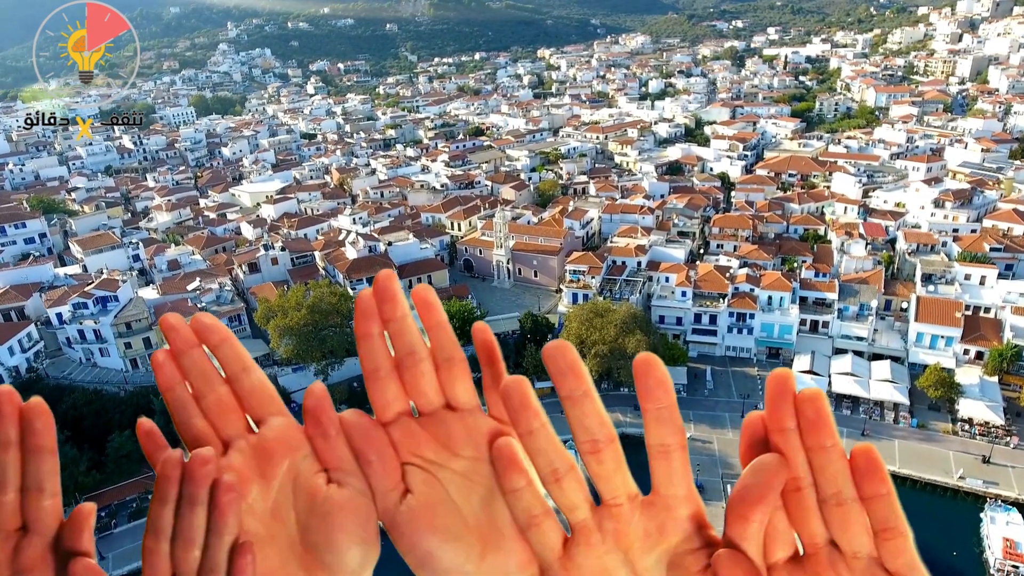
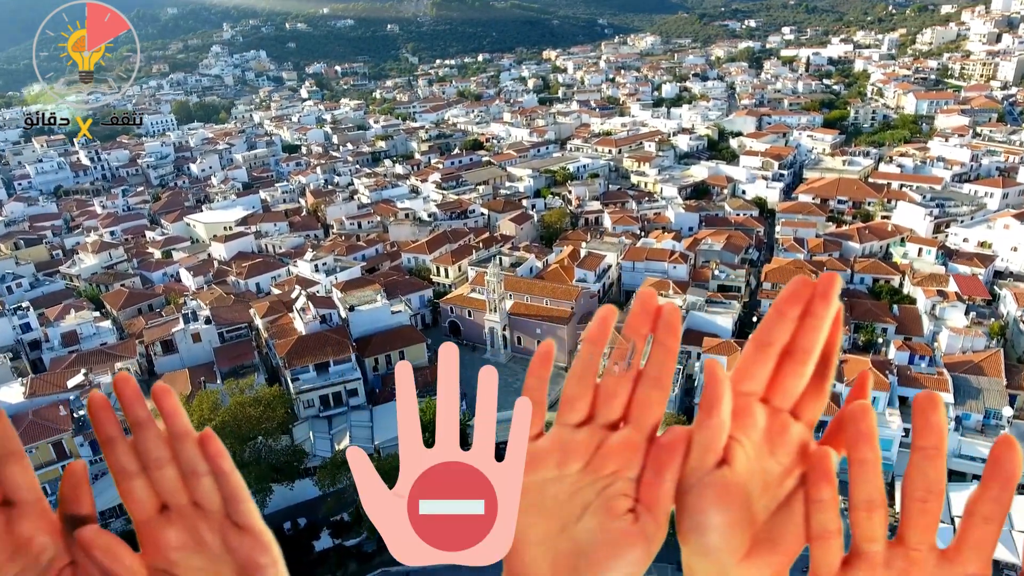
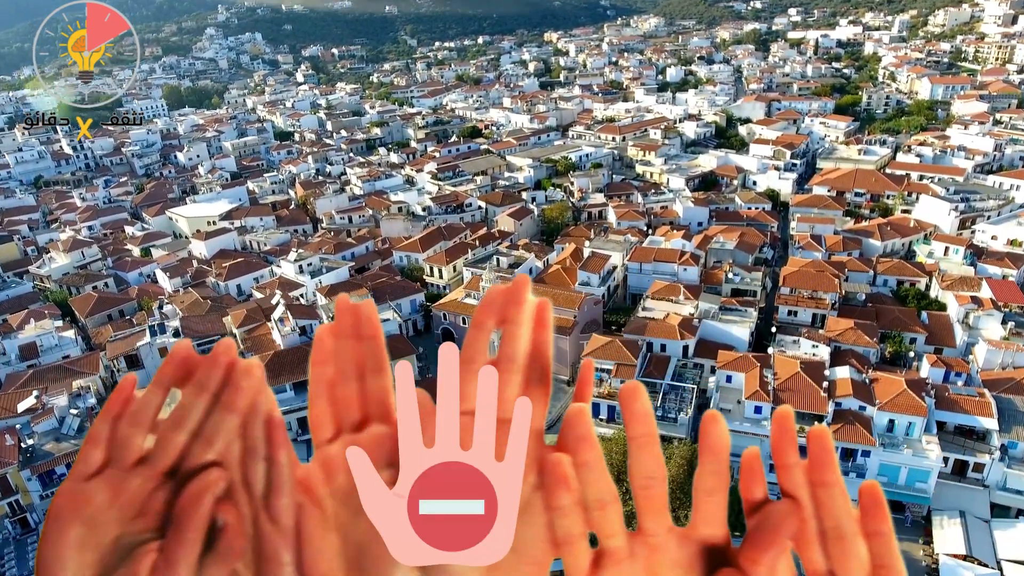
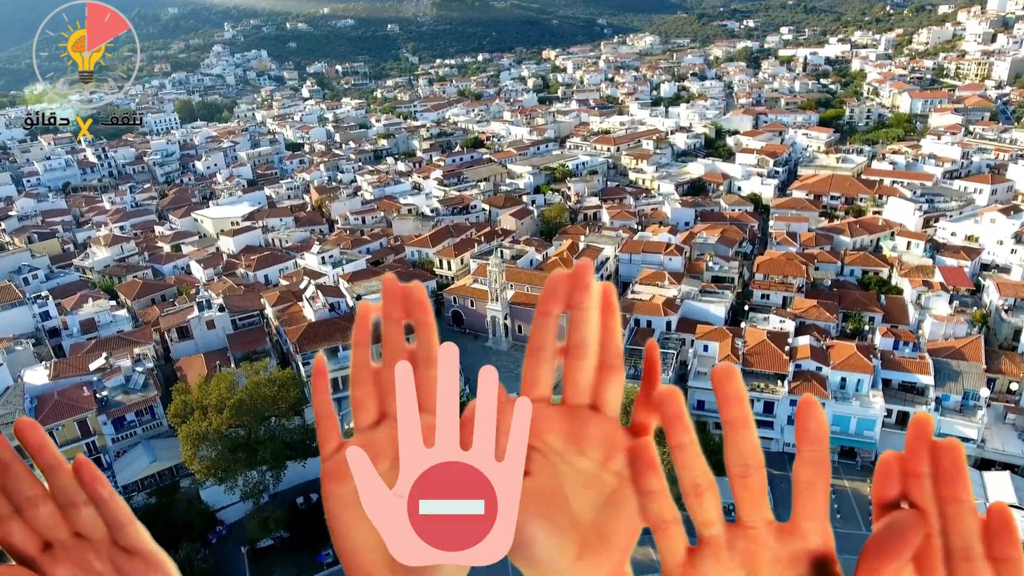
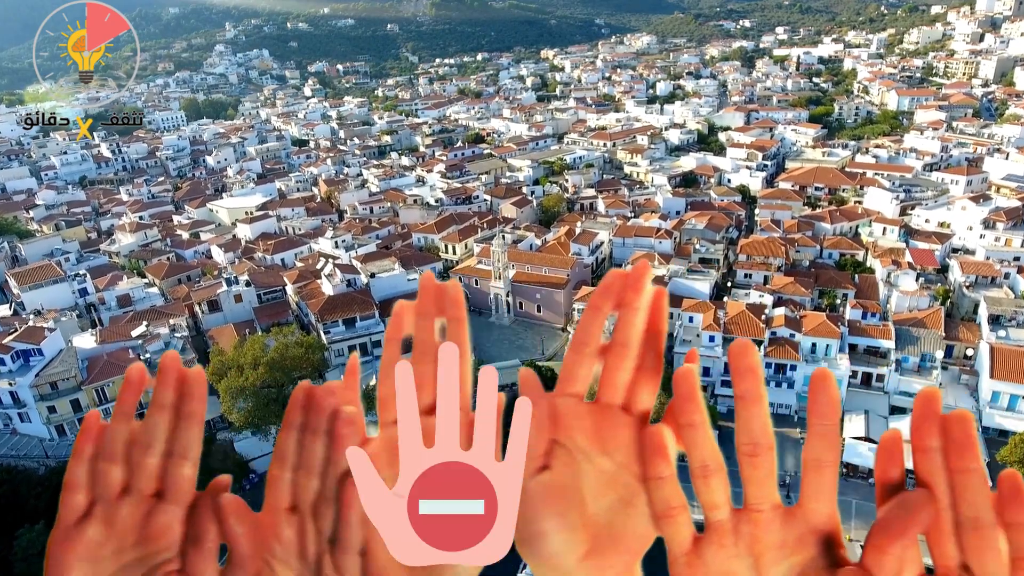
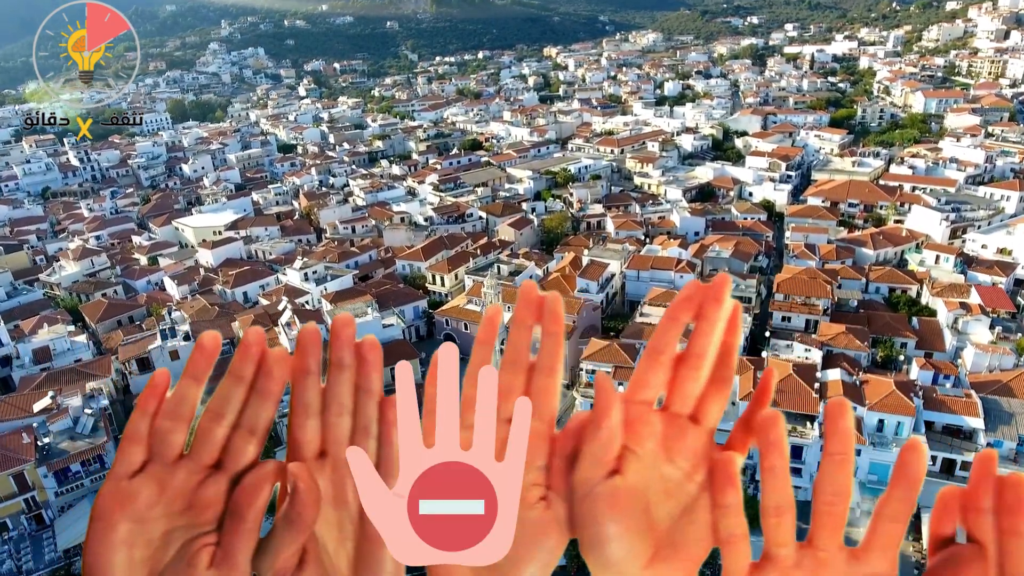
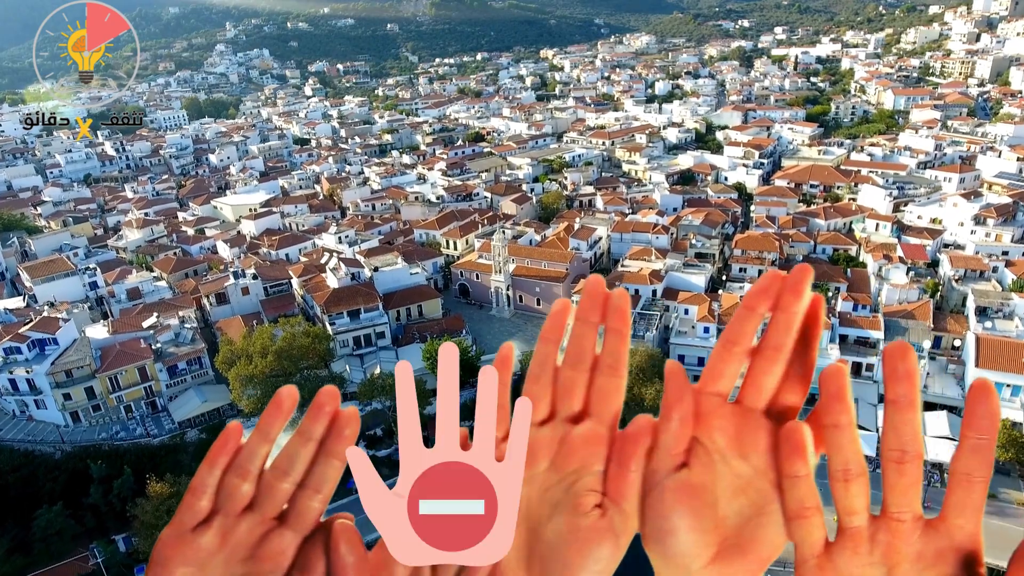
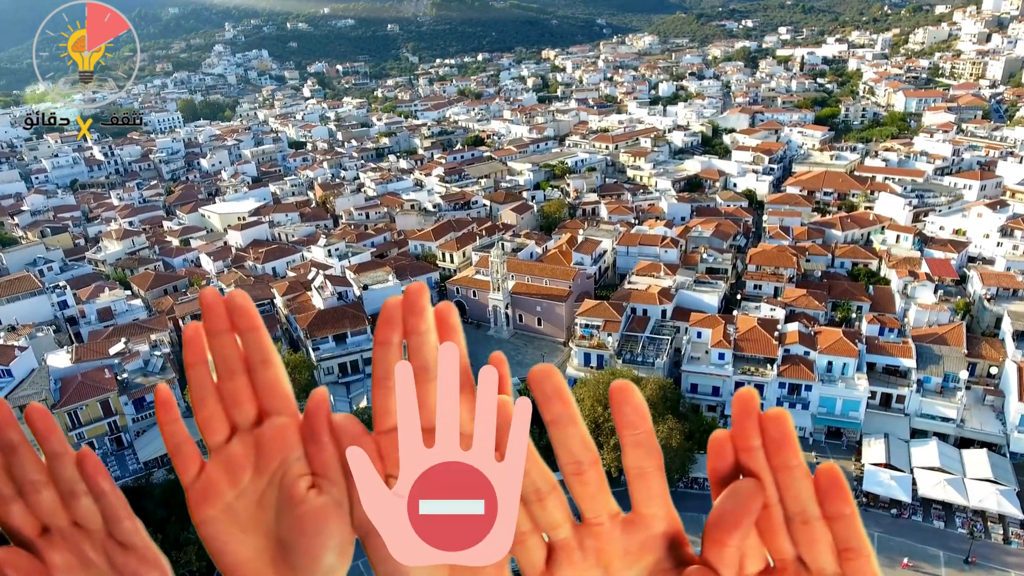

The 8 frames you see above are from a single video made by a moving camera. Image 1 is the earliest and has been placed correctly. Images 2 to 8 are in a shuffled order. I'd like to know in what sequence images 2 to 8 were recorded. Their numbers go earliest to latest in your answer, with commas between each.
7, 5, 8, 4, 2, 6, 3
